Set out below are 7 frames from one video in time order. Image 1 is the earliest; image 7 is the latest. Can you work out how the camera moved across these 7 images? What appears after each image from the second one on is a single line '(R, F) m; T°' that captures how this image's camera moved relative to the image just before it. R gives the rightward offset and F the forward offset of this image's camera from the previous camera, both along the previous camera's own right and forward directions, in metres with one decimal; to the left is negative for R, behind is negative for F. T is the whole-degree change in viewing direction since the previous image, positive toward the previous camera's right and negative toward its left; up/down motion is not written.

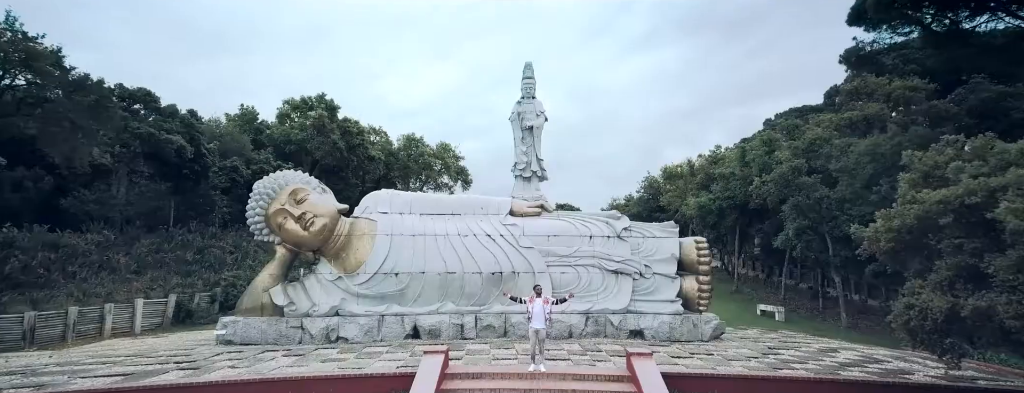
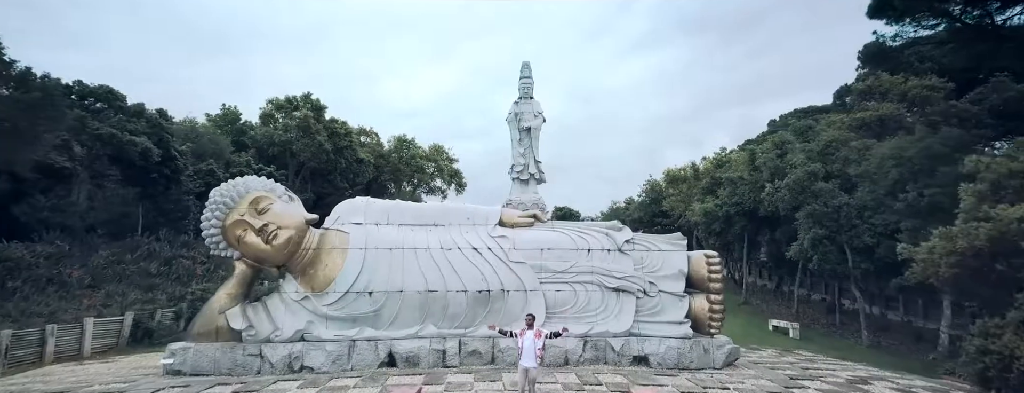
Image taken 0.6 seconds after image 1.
(+0.2, +1.0) m; 0°
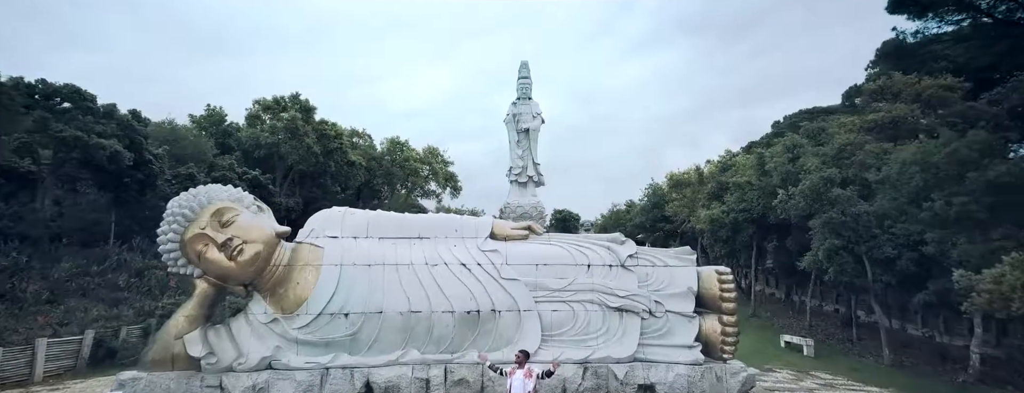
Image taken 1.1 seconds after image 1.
(+0.1, +0.8) m; 0°
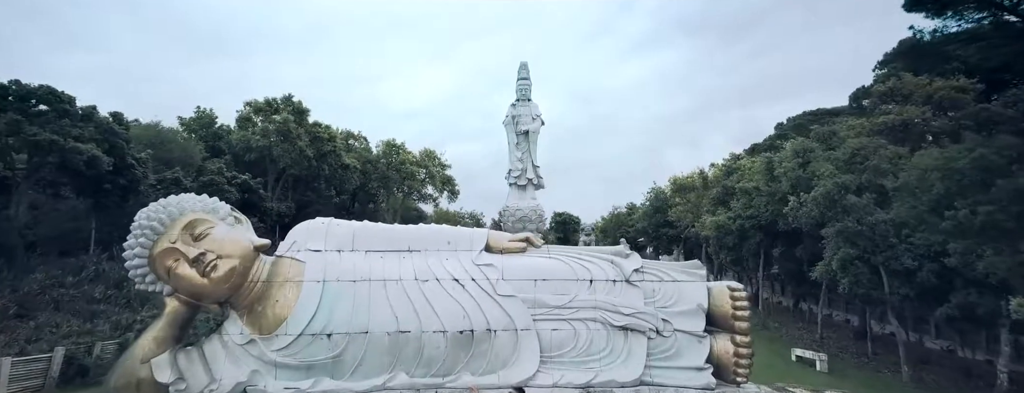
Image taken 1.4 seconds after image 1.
(+0.1, +0.5) m; 0°
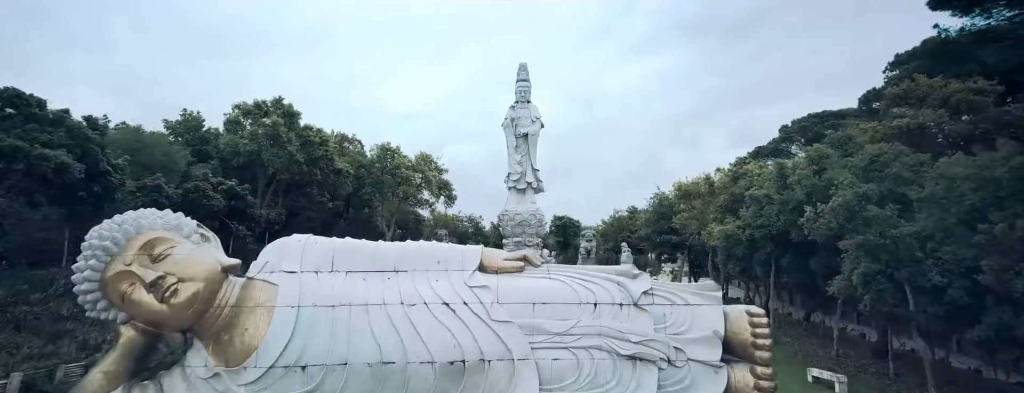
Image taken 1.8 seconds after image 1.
(+0.1, +0.7) m; 0°
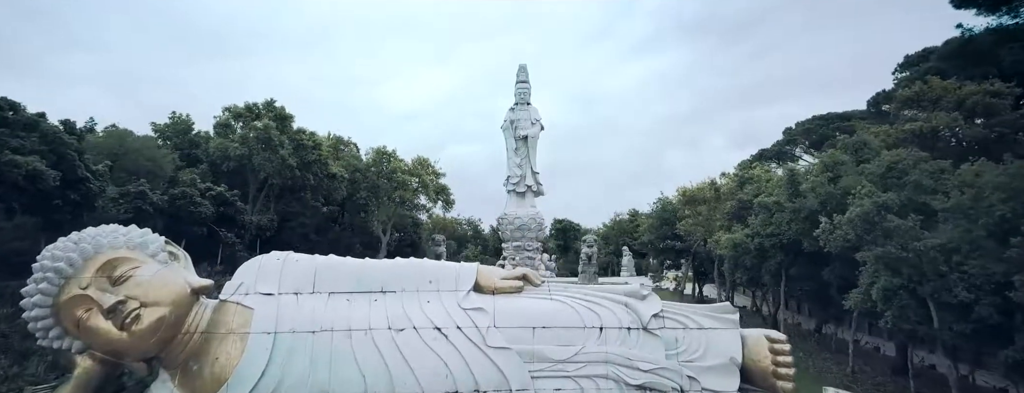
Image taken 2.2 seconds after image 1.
(0.0, +0.6) m; 0°
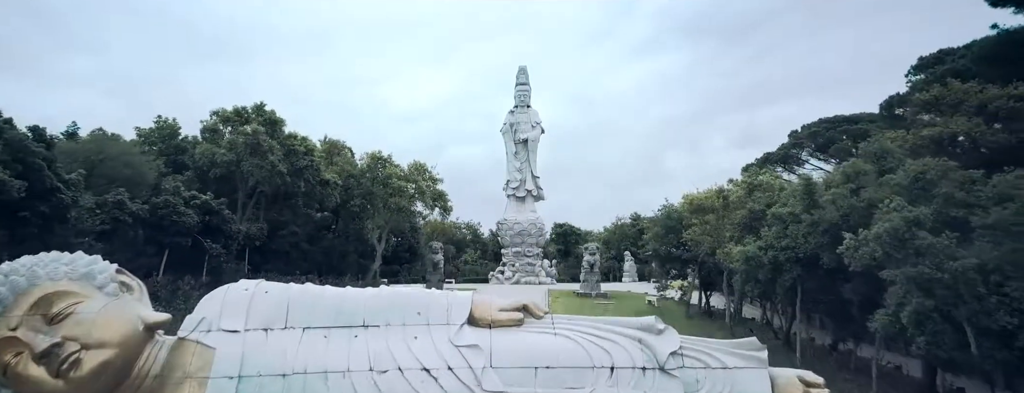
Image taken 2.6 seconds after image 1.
(0.0, +0.7) m; 0°
